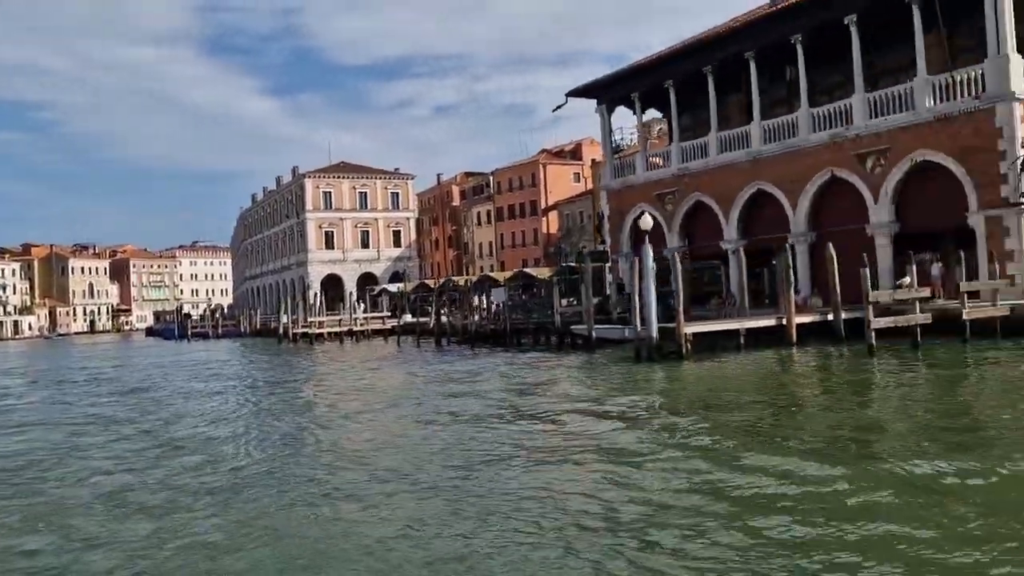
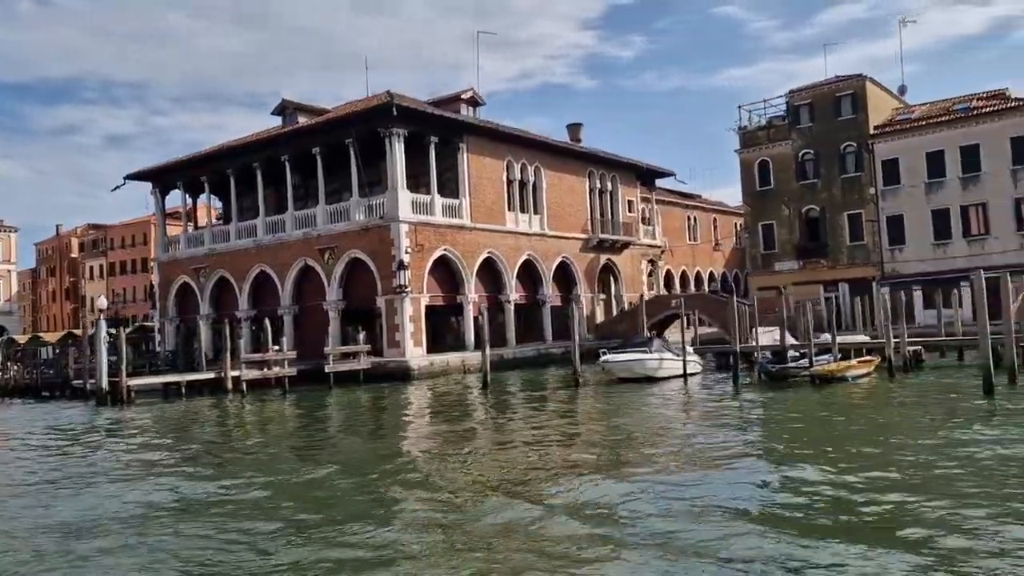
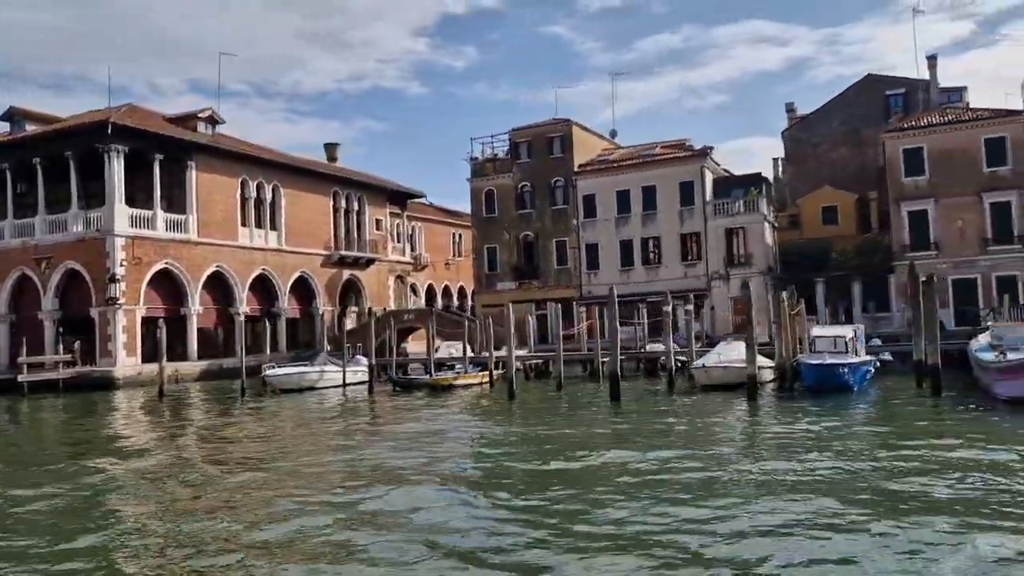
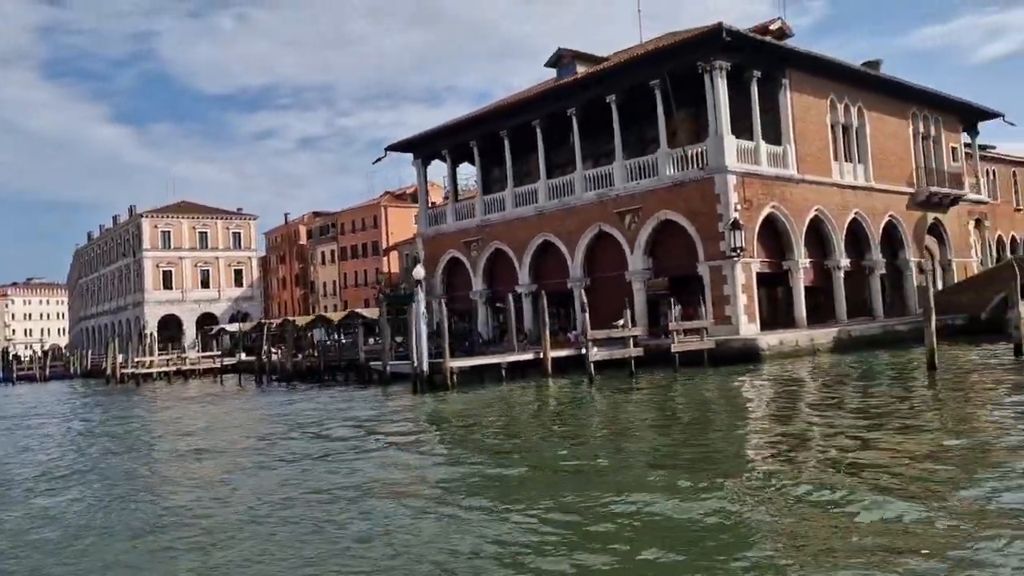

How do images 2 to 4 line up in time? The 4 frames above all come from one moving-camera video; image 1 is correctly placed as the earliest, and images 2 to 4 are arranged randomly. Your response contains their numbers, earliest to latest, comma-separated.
4, 2, 3
